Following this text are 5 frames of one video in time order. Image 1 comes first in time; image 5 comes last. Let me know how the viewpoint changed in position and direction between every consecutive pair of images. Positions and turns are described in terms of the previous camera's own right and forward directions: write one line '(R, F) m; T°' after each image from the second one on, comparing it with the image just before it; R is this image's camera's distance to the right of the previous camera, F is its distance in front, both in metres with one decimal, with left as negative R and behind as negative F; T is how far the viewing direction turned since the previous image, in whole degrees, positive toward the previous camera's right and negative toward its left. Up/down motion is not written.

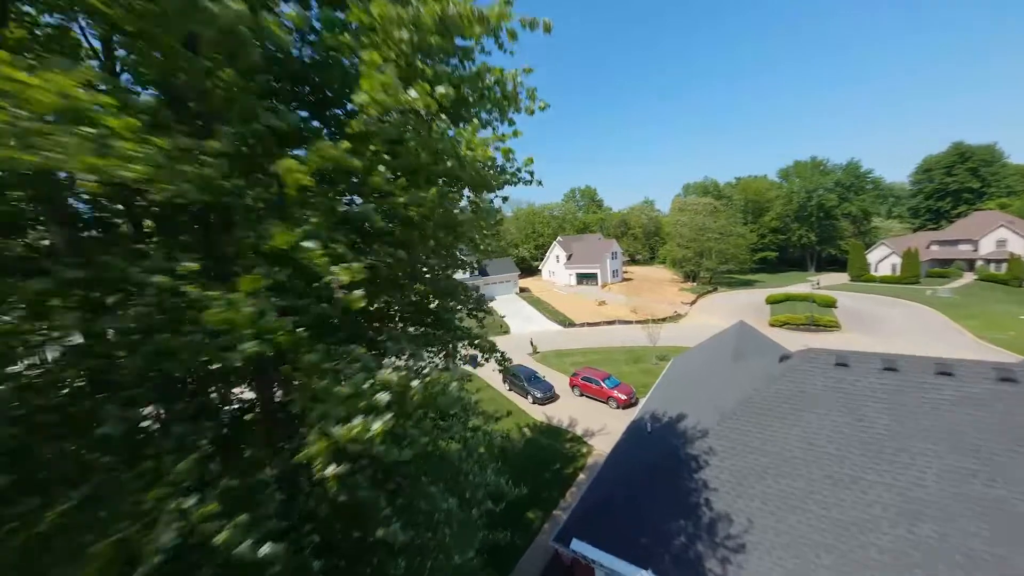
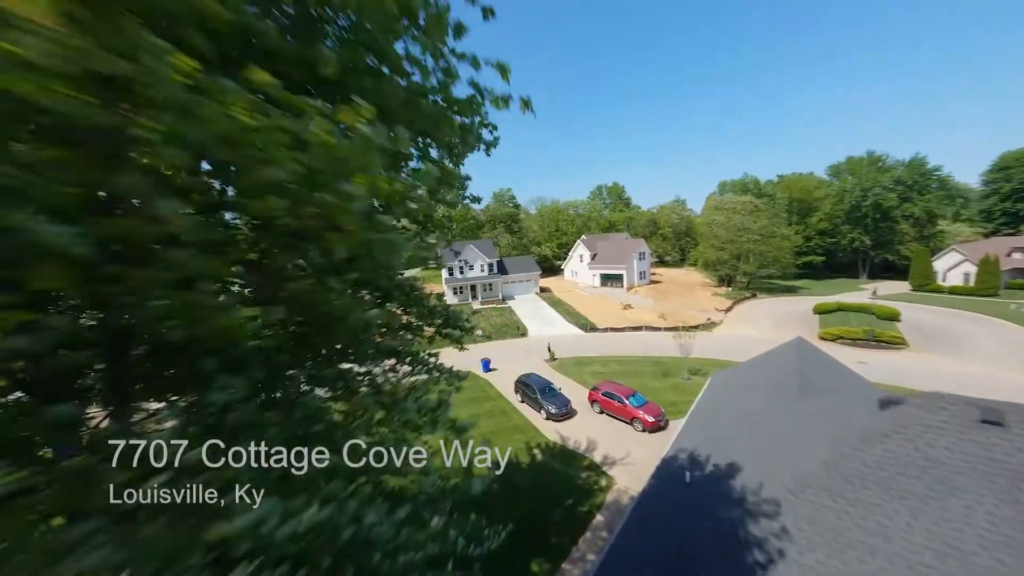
(+0.4, +2.2) m; -4°
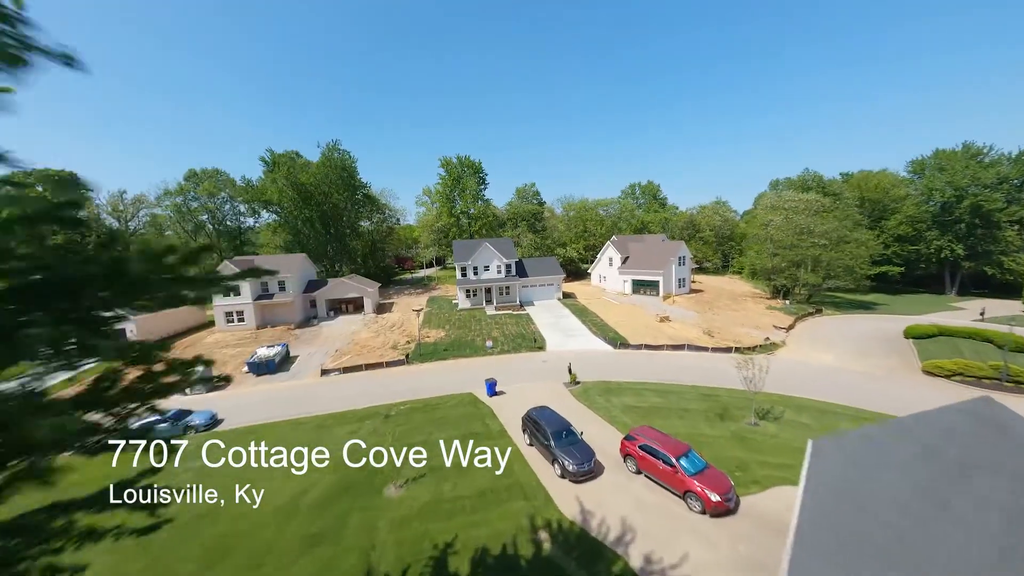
(+0.6, +4.9) m; -4°
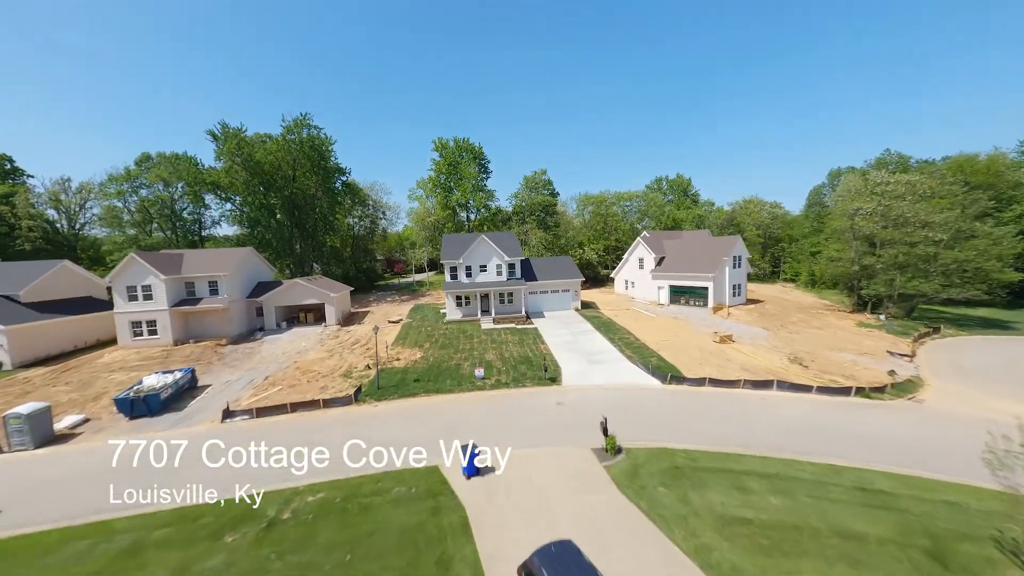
(+0.4, +8.9) m; -1°
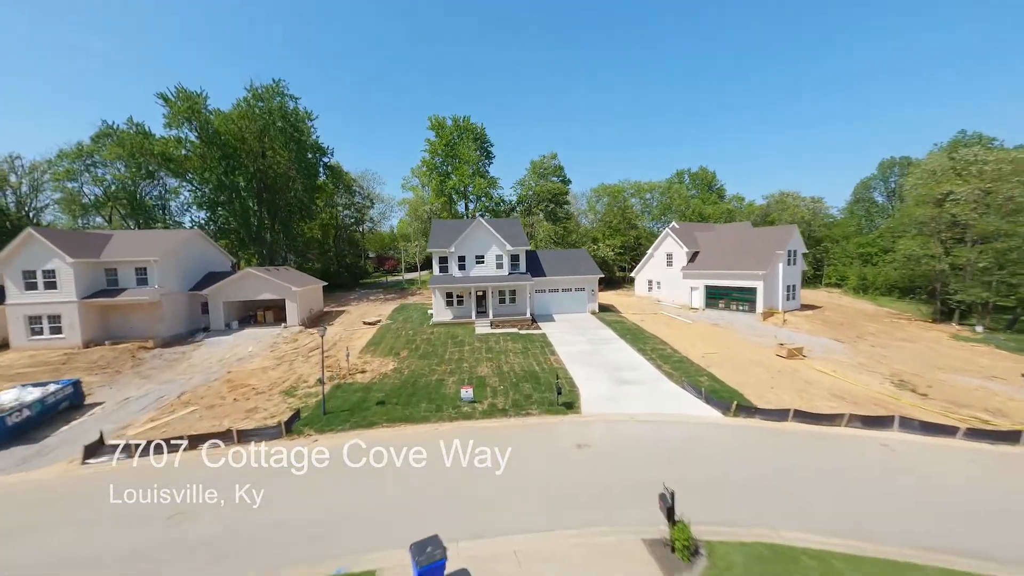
(+0.1, +5.6) m; -1°
